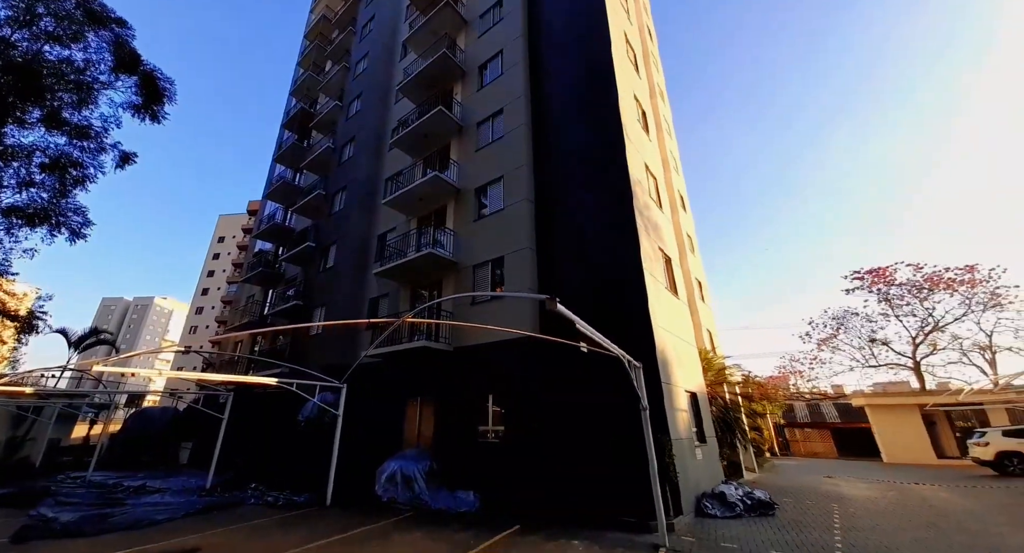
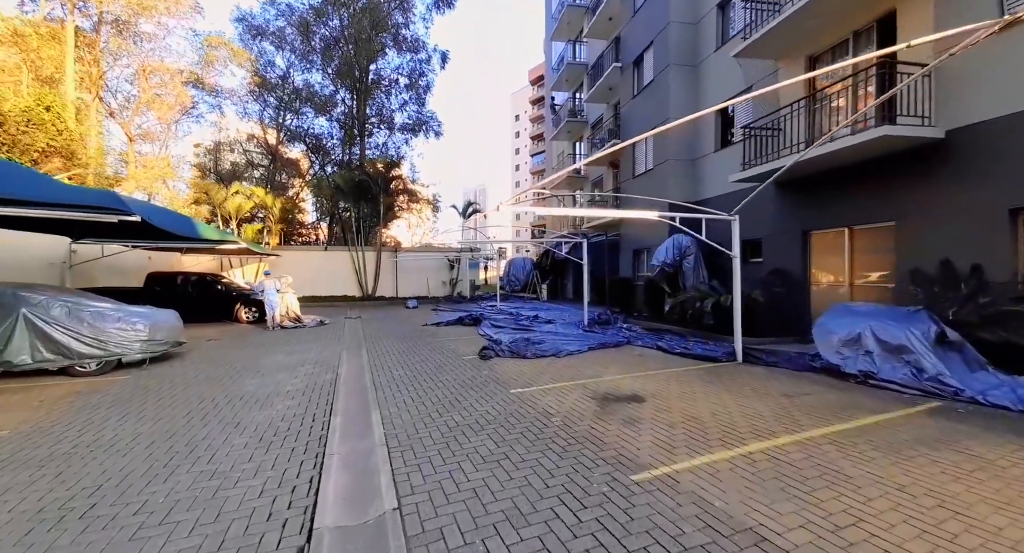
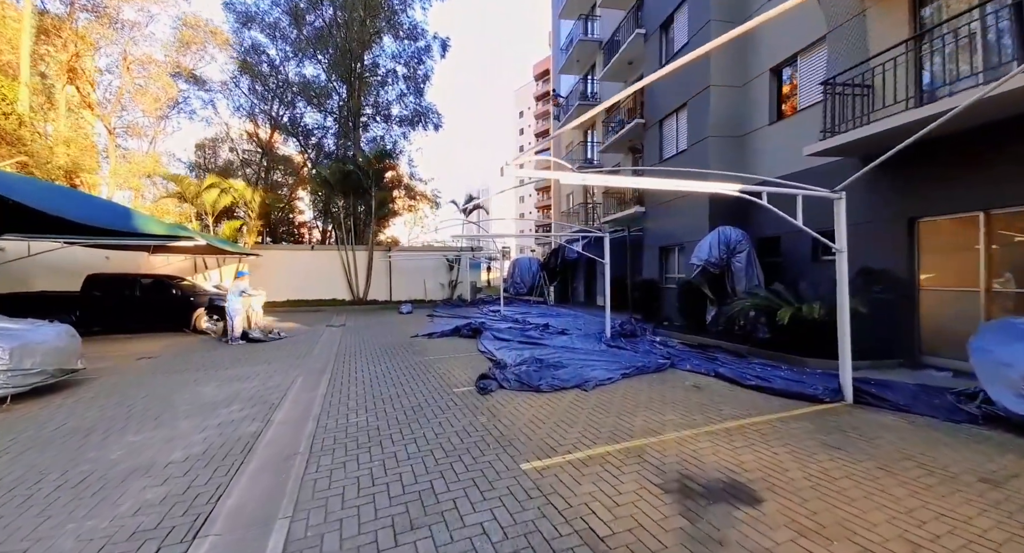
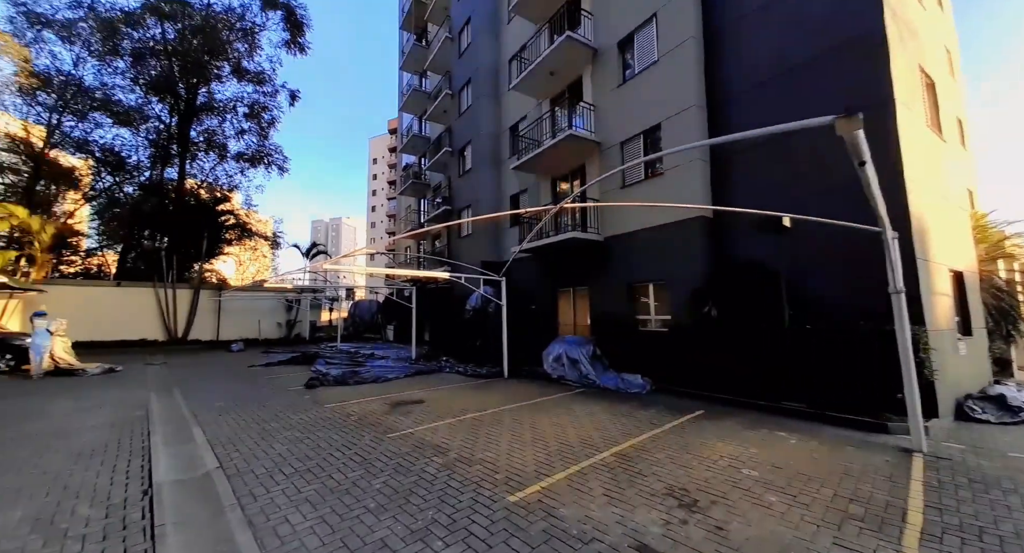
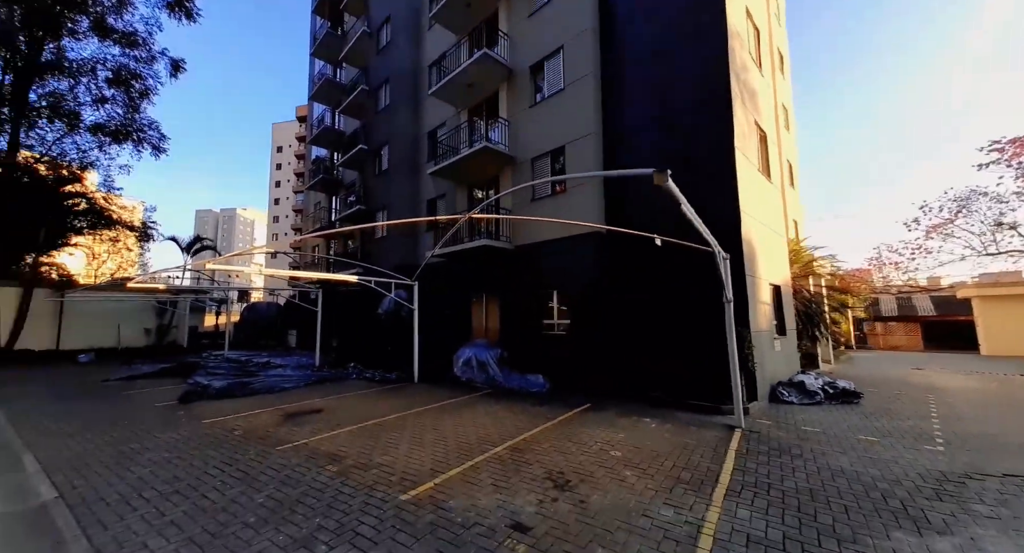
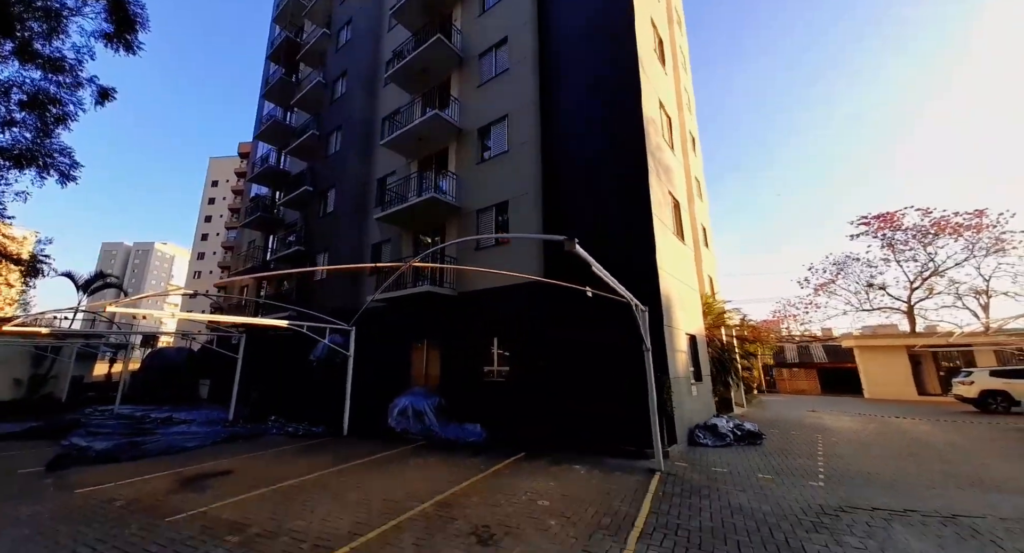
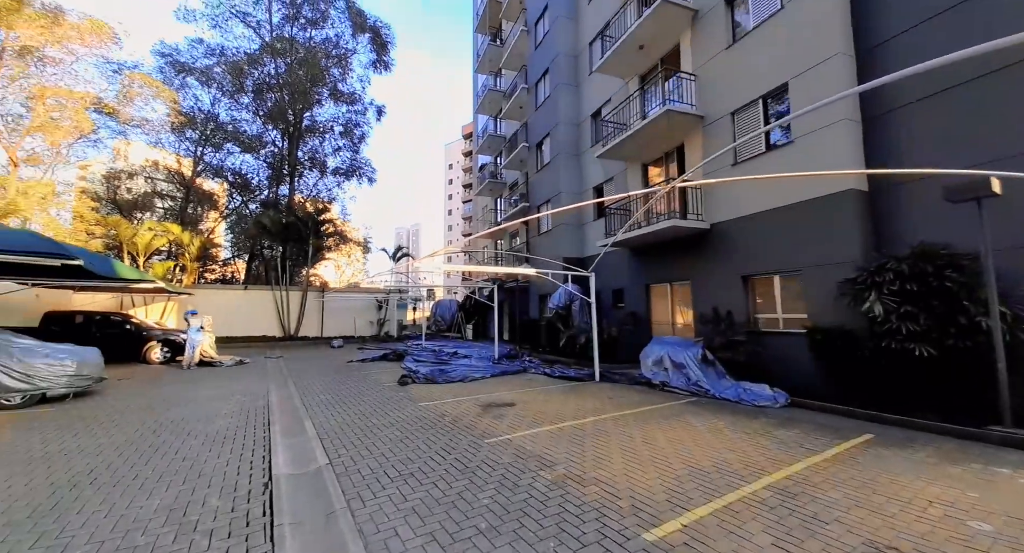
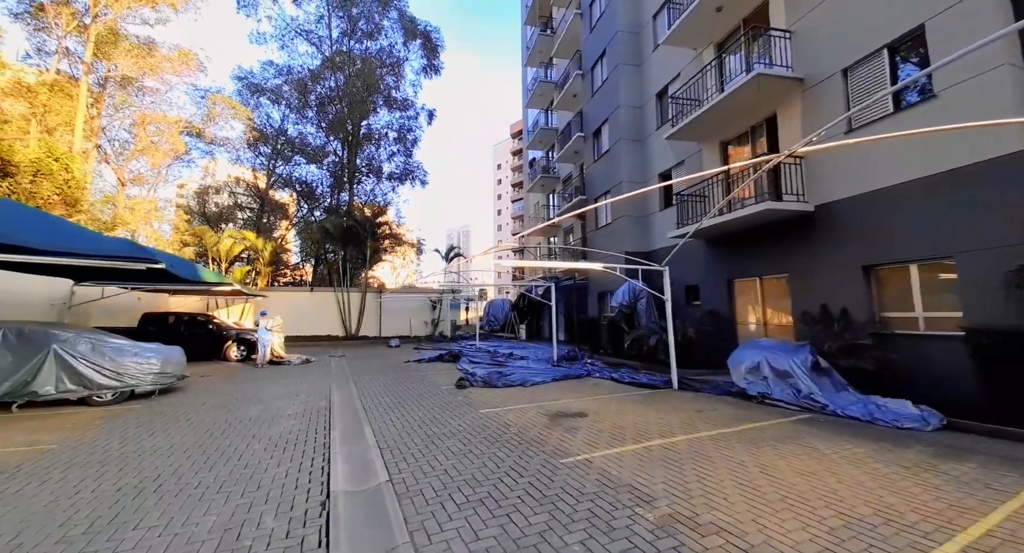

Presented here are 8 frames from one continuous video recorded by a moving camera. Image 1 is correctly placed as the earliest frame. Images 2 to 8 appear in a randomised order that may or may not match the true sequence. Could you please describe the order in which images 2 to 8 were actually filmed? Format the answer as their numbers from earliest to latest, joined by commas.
6, 5, 4, 7, 8, 2, 3
